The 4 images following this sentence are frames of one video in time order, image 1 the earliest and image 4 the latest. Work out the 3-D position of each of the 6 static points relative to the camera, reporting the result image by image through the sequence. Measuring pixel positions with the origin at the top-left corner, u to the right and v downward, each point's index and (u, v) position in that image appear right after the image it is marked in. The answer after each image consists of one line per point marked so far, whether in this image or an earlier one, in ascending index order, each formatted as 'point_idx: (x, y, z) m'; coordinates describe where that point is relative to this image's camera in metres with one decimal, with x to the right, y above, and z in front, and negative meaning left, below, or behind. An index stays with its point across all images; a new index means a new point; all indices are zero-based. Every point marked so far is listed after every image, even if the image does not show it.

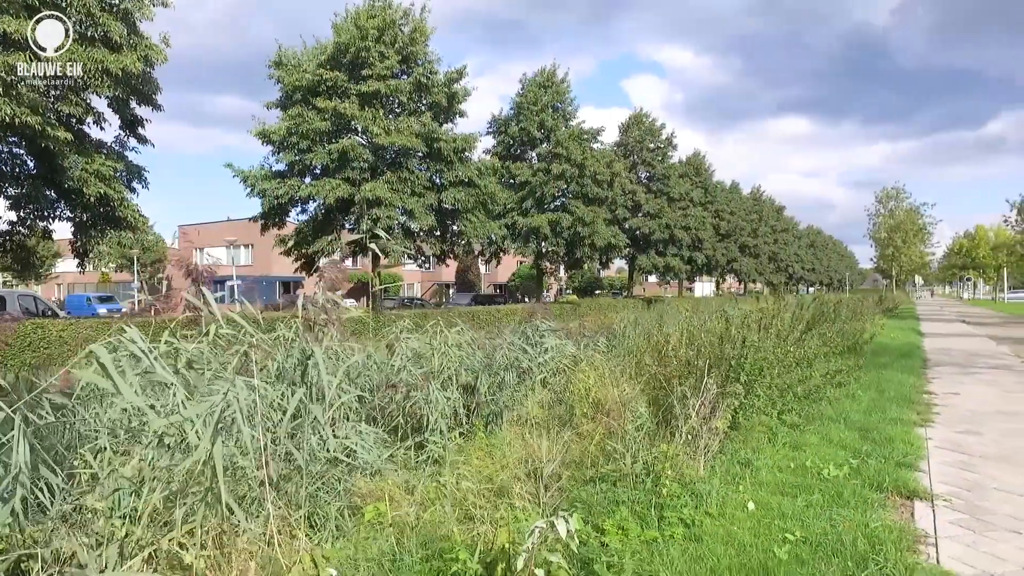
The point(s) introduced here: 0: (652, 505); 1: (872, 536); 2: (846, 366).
0: (+1.0, -1.5, +4.4) m
1: (+2.1, -1.5, +3.8) m
2: (+5.3, -1.3, +10.3) m
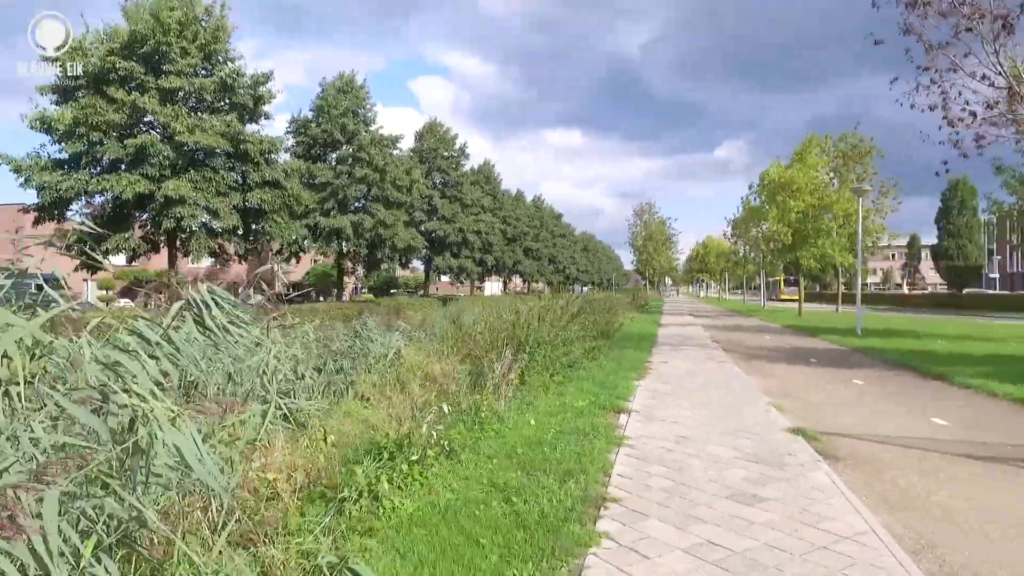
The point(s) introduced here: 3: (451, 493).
0: (-0.4, -1.5, +7.3) m
1: (+0.9, -1.5, +7.1) m
2: (+1.9, -1.3, +14.2) m
3: (-0.5, -1.5, +4.9) m
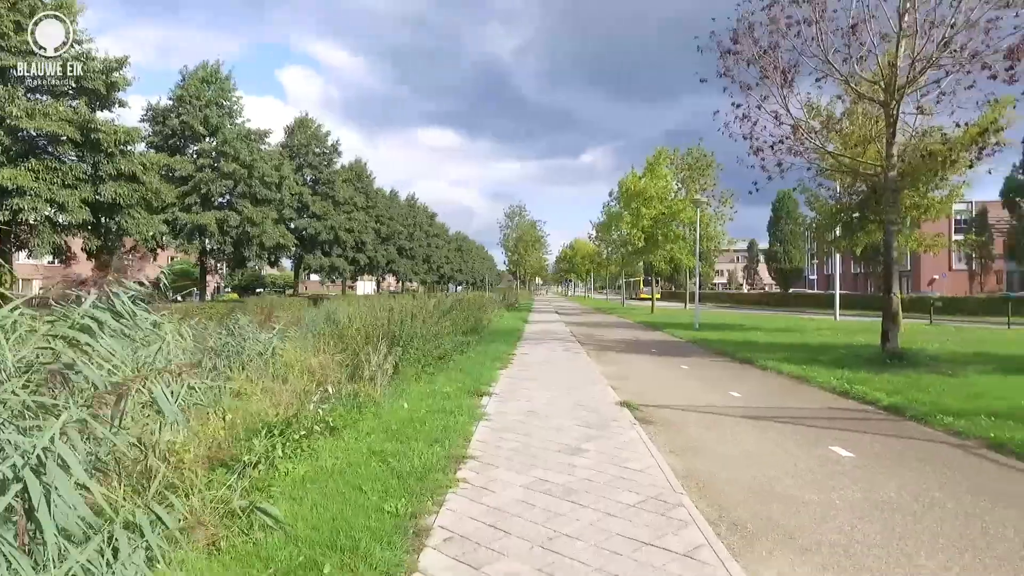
0: (-2.0, -1.5, +8.2) m
1: (-0.7, -1.5, +8.2) m
2: (-1.1, -1.3, +15.4) m
3: (-1.6, -1.5, +5.8) m
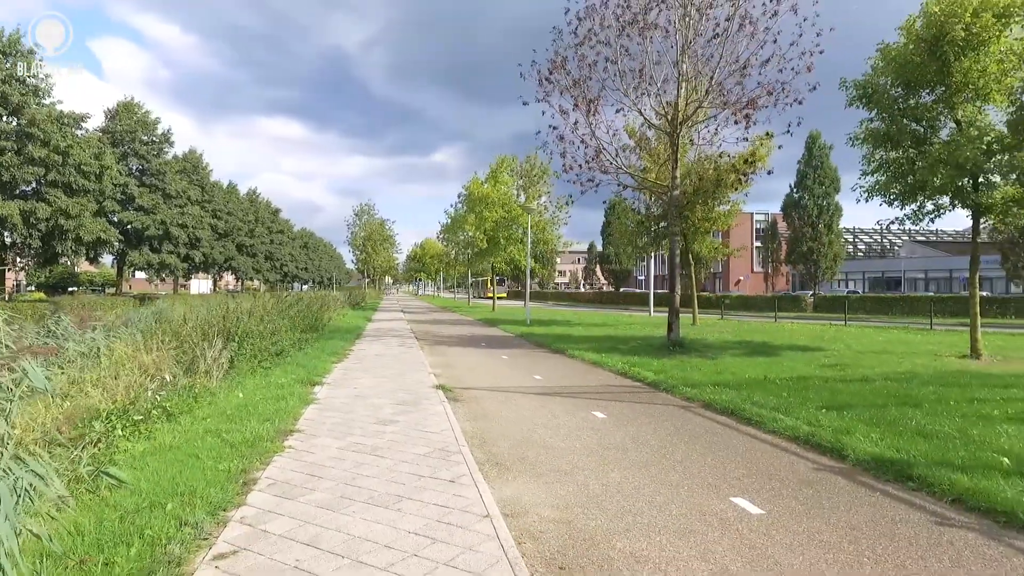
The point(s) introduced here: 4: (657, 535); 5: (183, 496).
0: (-4.4, -1.5, +8.8) m
1: (-3.1, -1.5, +9.2) m
2: (-5.2, -1.3, +16.1) m
3: (-3.5, -1.5, +6.6) m
4: (+0.9, -1.6, +4.1) m
5: (-2.4, -1.5, +4.7) m
